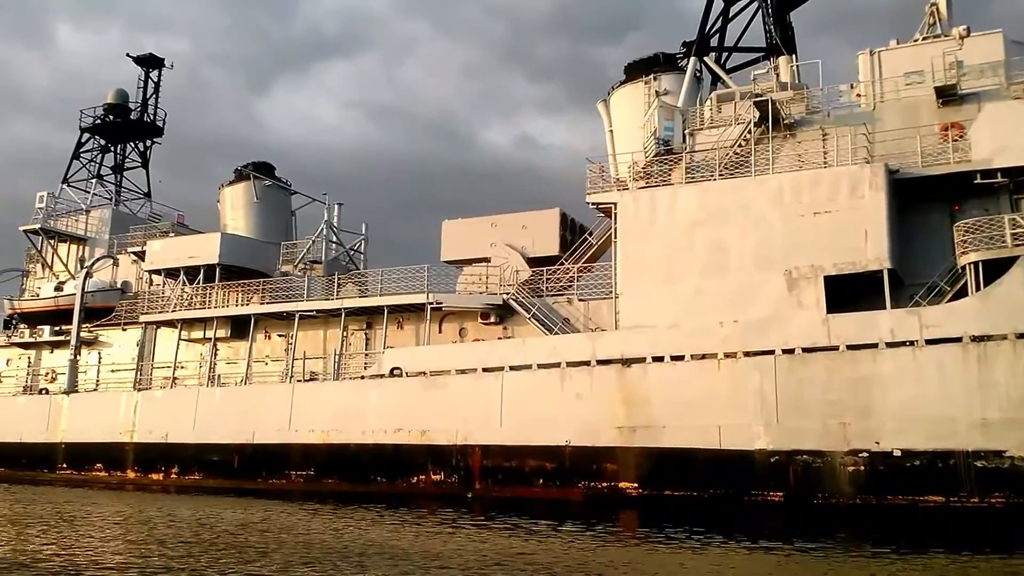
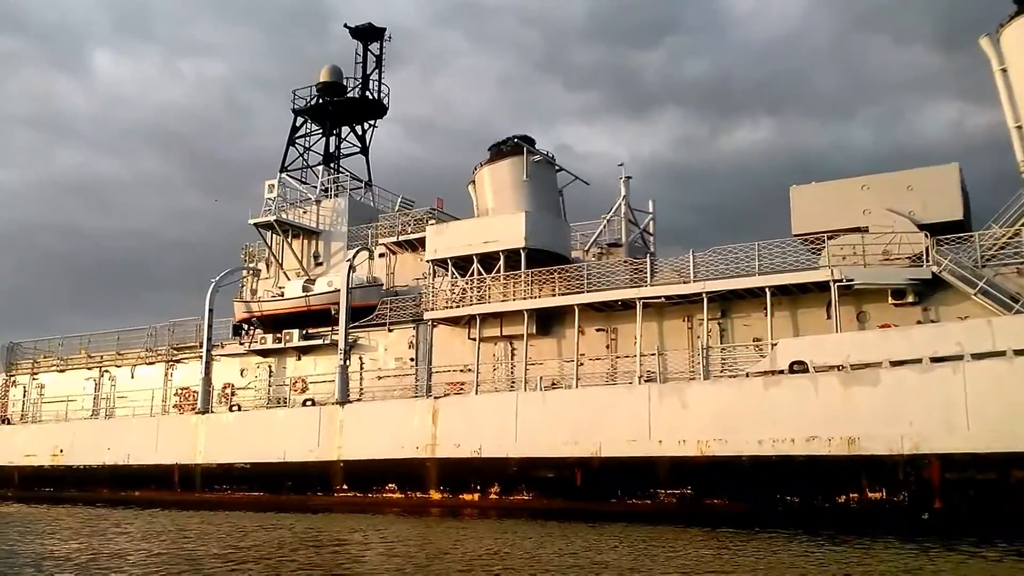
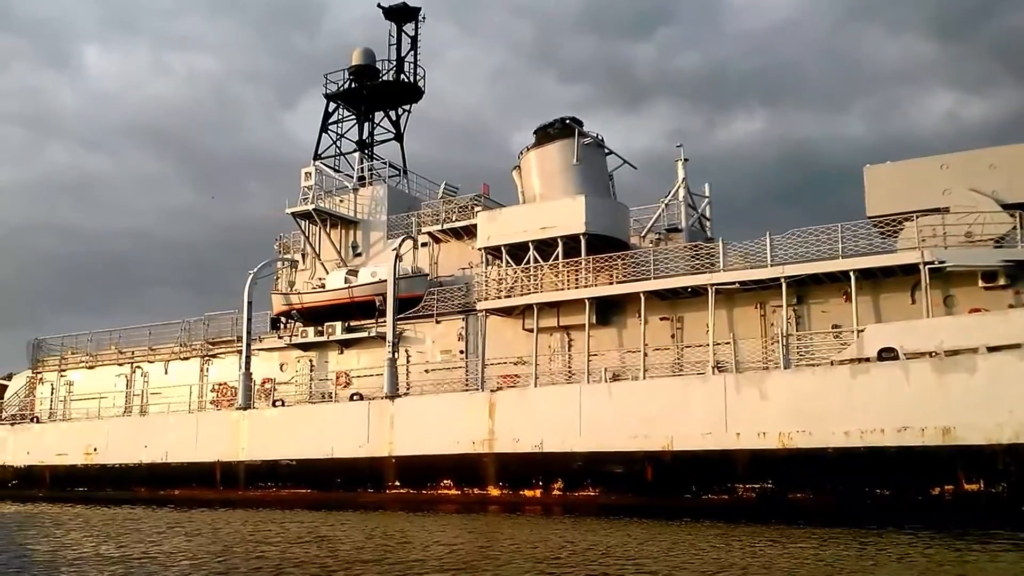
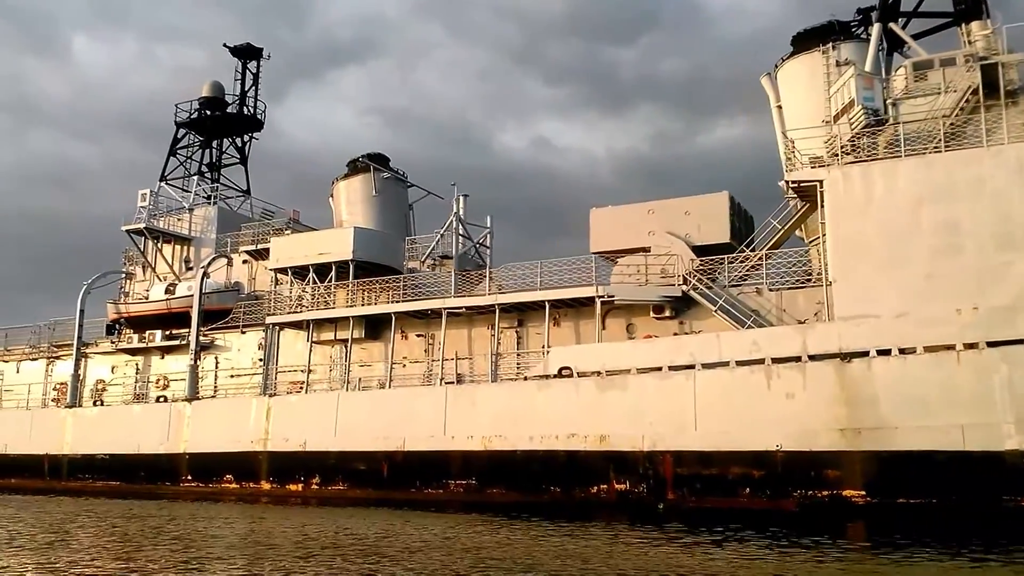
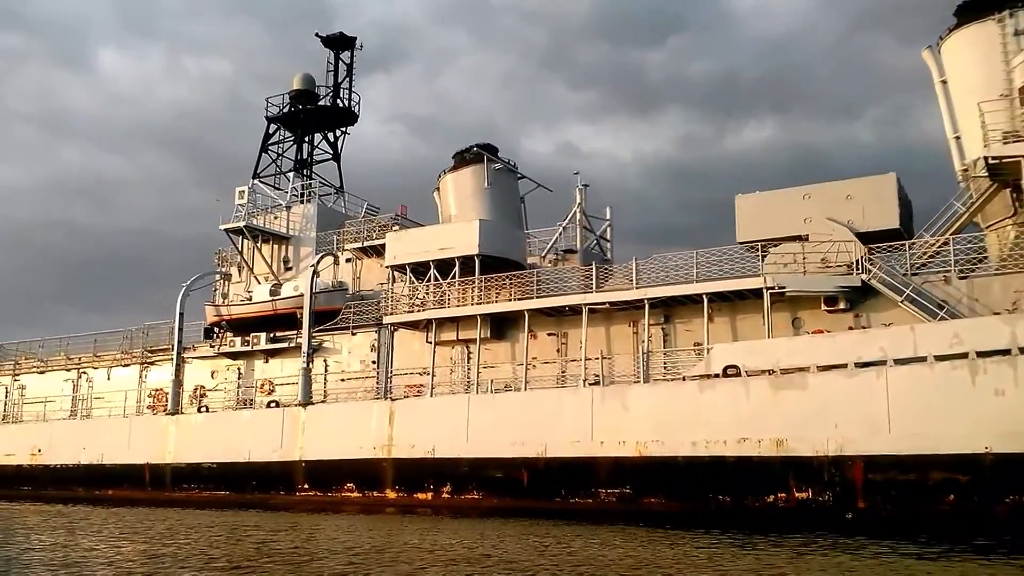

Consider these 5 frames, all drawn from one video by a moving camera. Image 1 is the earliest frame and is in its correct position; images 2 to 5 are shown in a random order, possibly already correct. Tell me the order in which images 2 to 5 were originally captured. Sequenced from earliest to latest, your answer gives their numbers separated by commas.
4, 5, 2, 3
